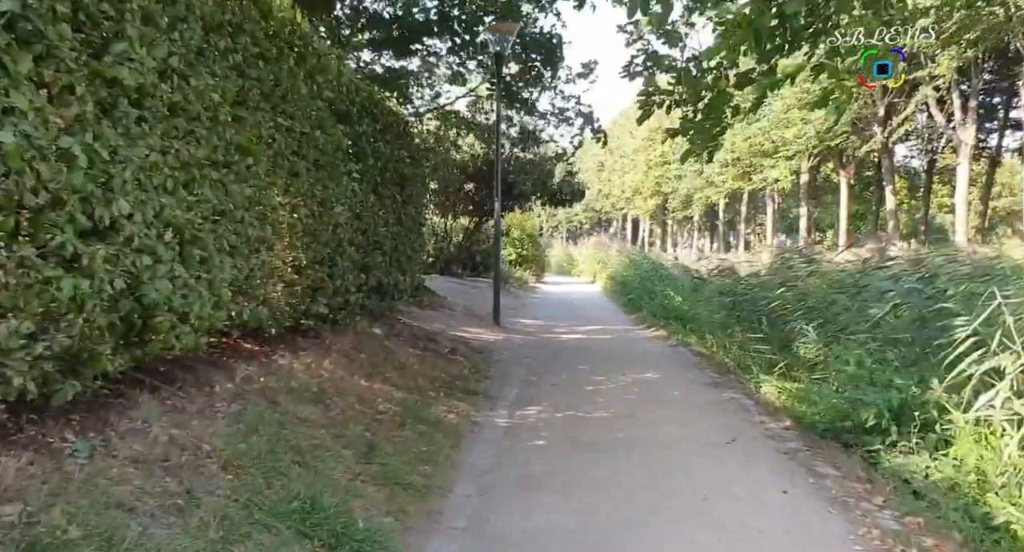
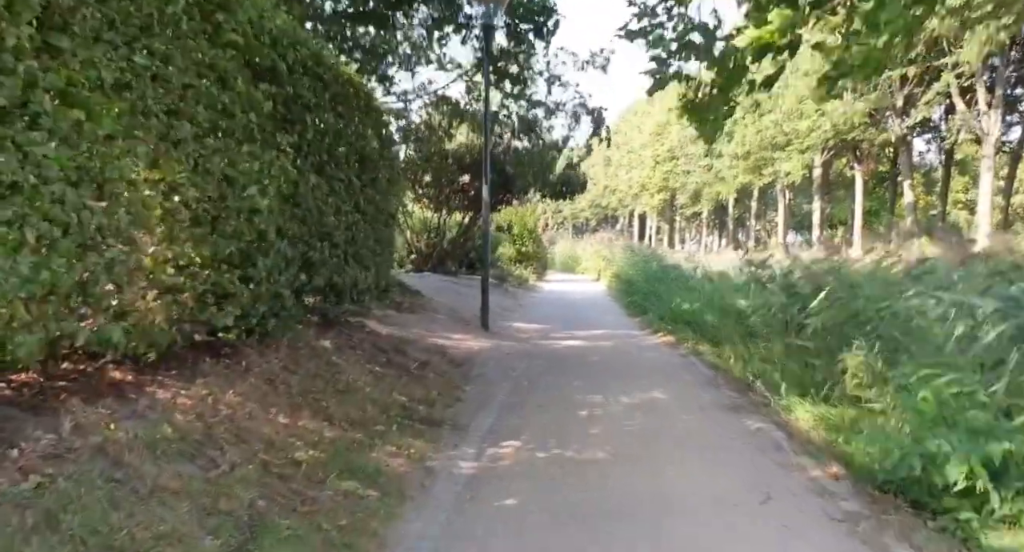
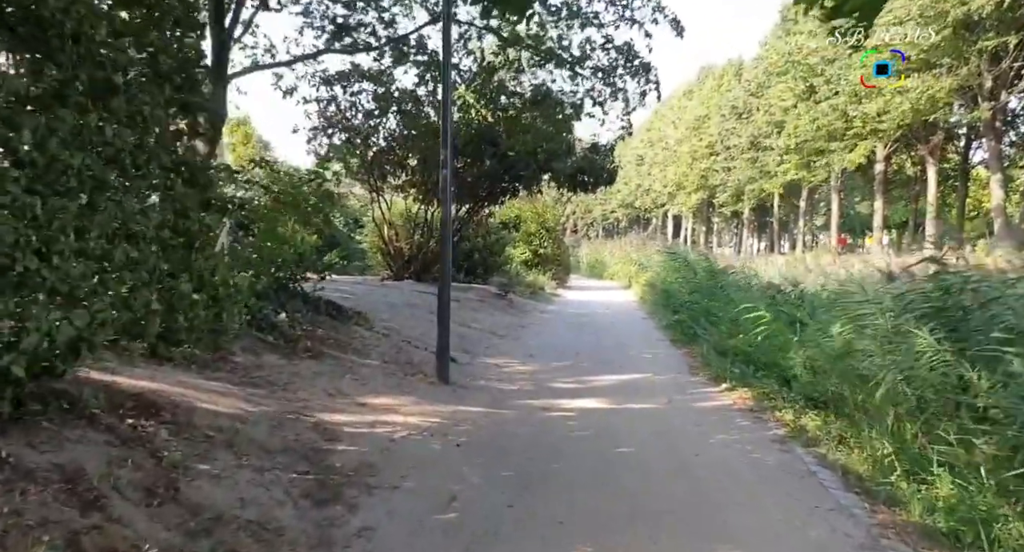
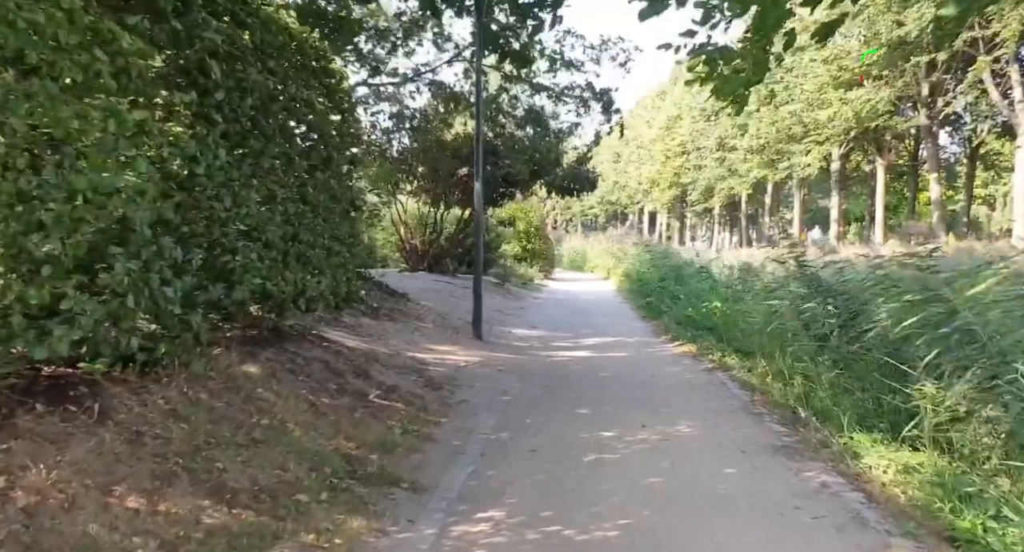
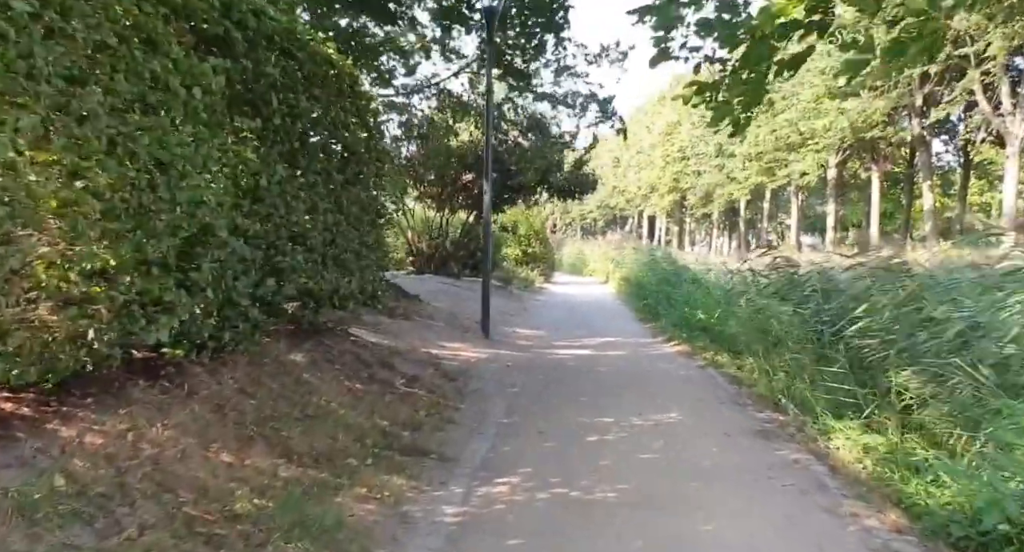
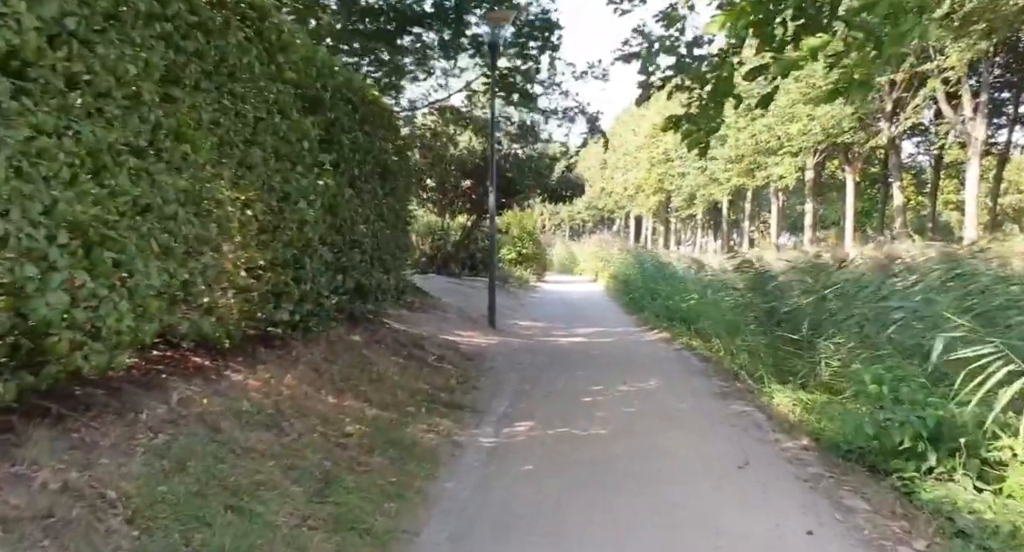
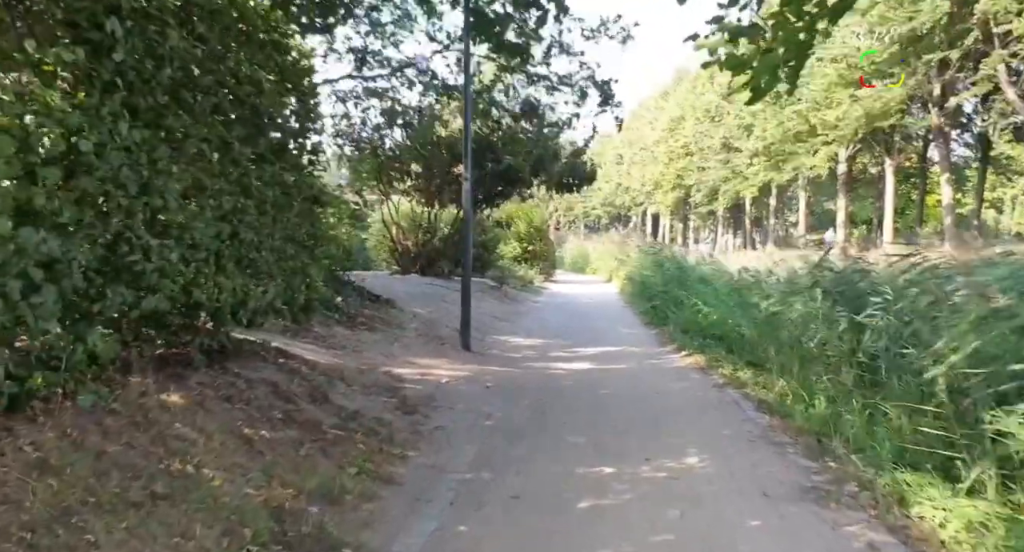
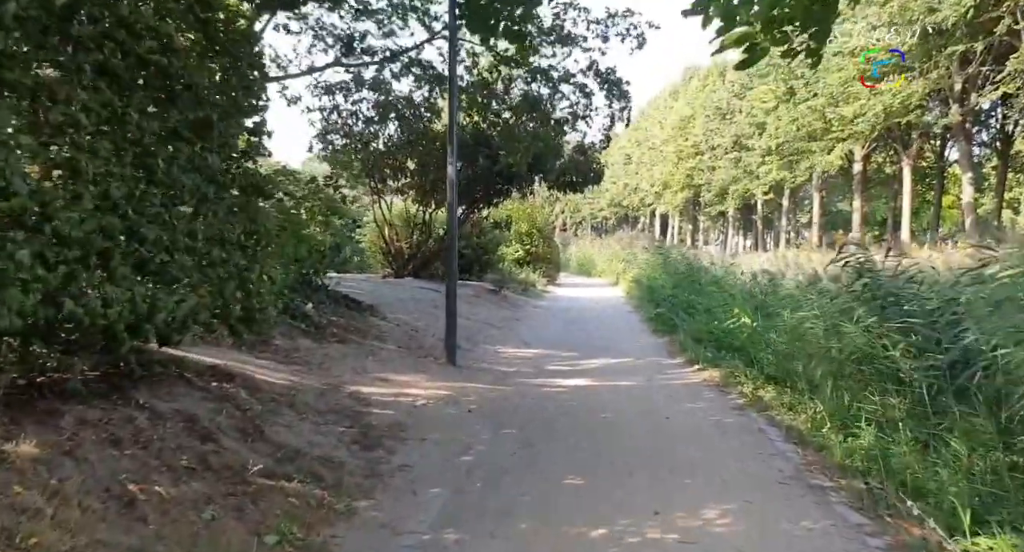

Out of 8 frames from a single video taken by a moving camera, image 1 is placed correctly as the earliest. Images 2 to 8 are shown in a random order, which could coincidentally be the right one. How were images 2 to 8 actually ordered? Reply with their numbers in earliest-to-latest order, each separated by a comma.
6, 2, 5, 4, 7, 8, 3
